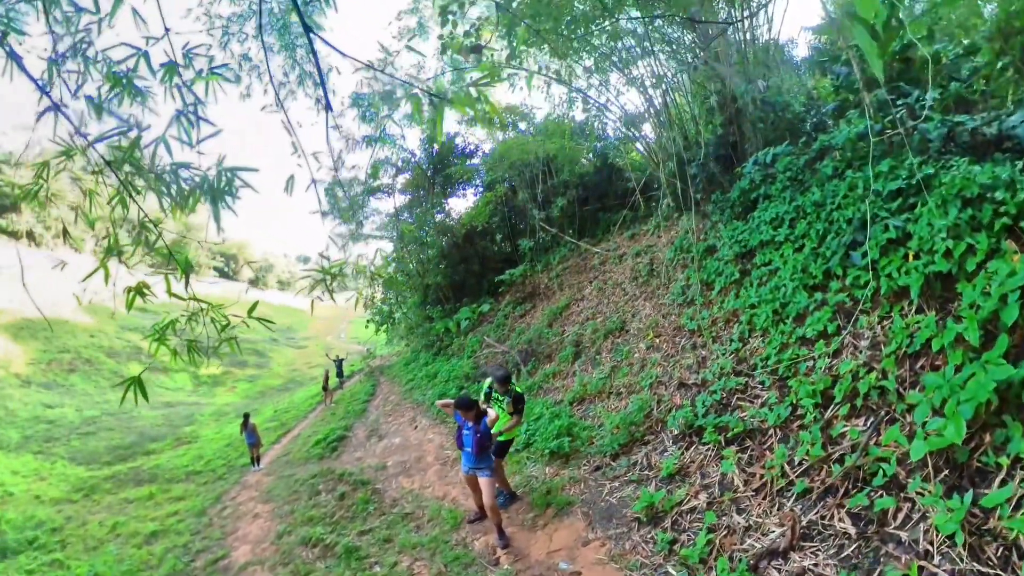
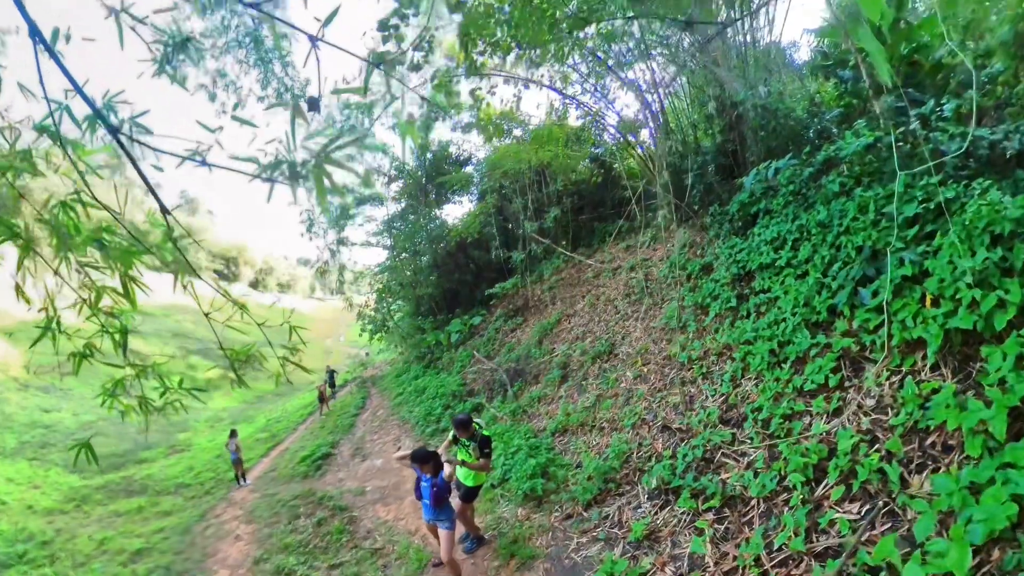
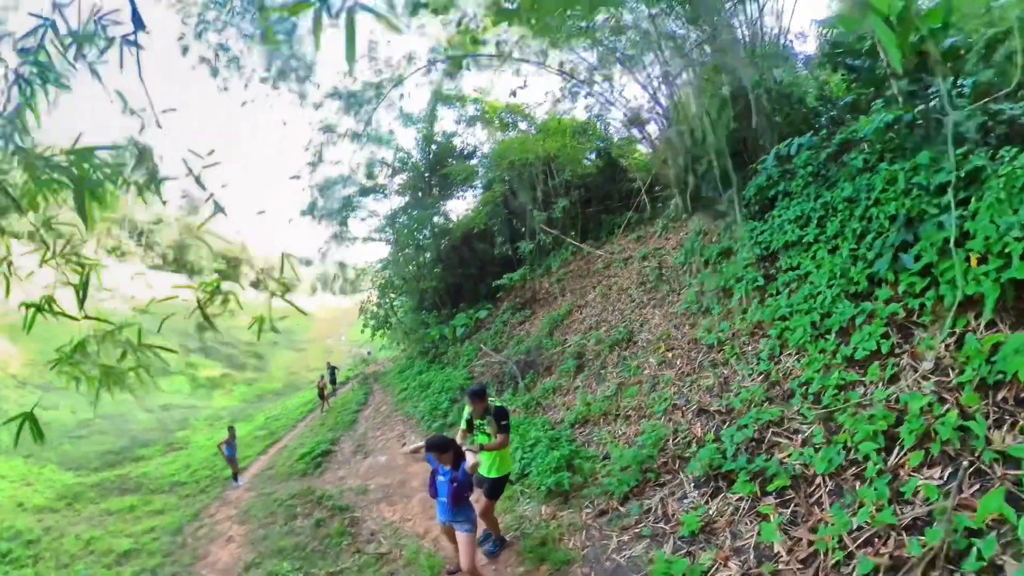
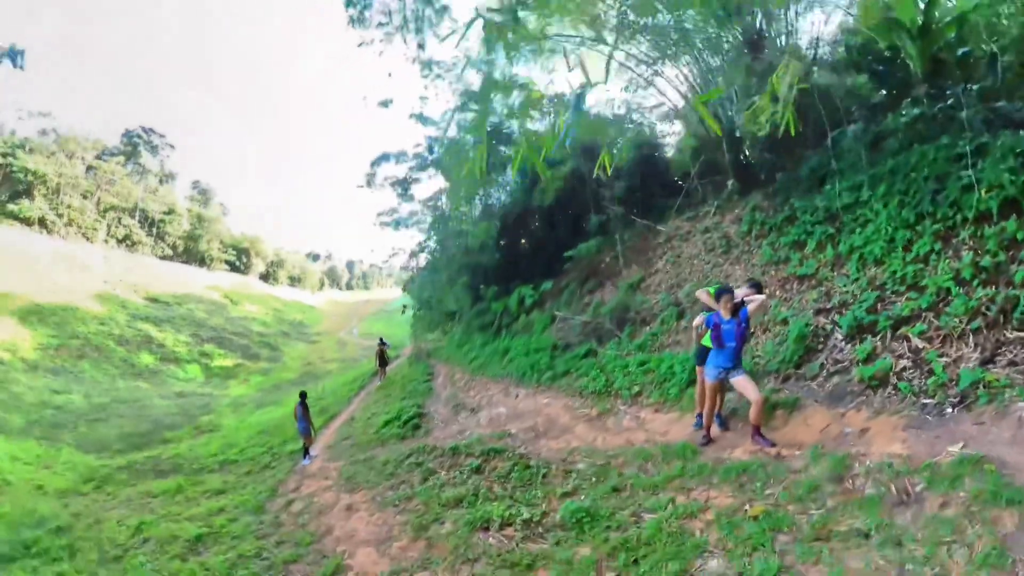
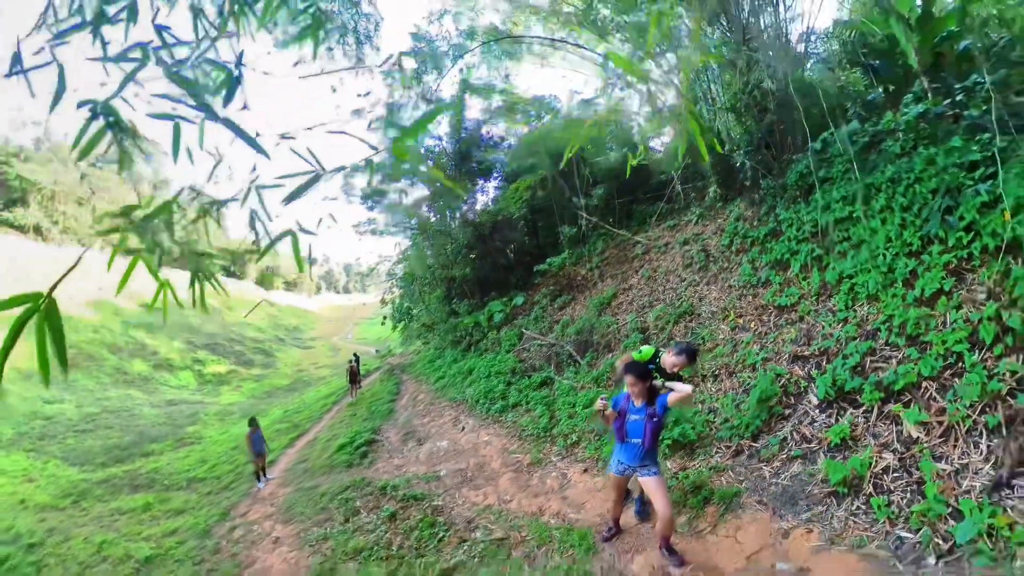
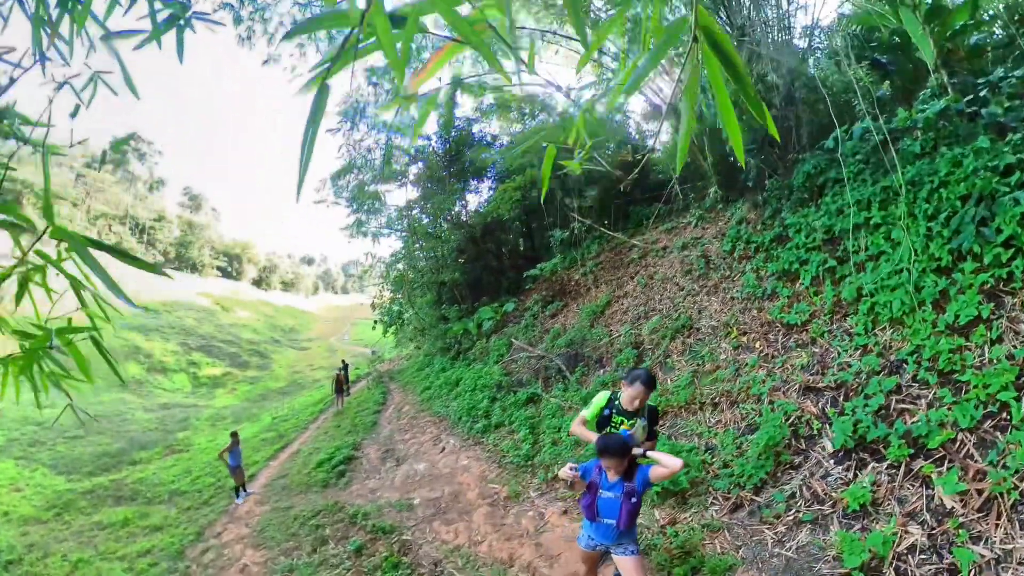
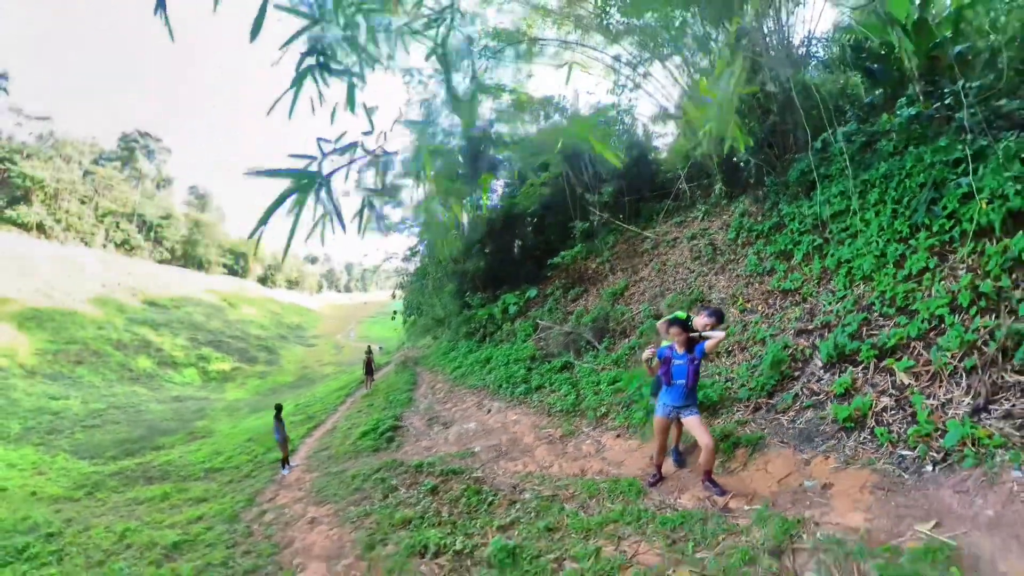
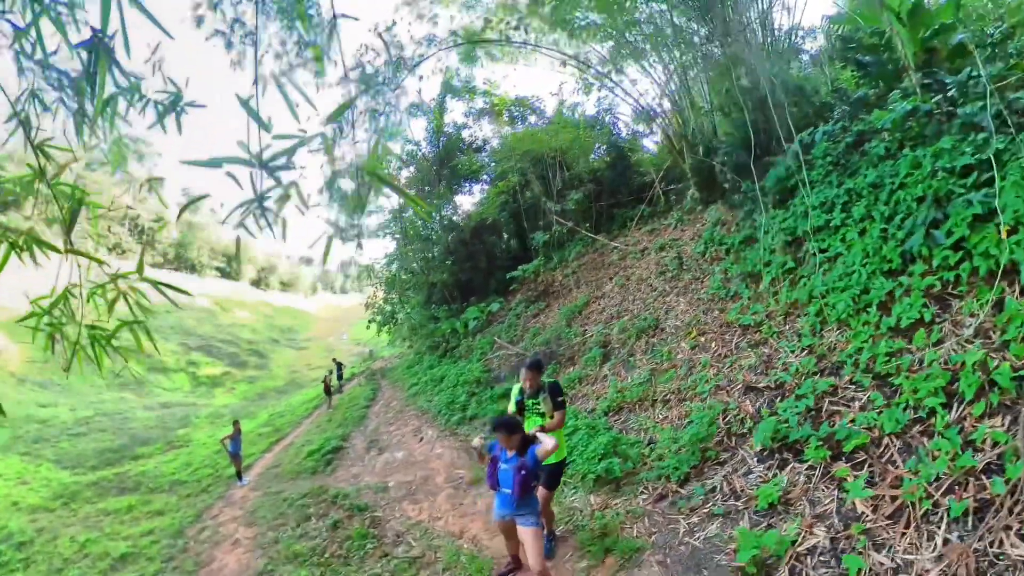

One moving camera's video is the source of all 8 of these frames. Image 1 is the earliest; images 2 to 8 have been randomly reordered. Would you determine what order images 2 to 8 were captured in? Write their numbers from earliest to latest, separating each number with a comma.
2, 3, 8, 6, 5, 7, 4
